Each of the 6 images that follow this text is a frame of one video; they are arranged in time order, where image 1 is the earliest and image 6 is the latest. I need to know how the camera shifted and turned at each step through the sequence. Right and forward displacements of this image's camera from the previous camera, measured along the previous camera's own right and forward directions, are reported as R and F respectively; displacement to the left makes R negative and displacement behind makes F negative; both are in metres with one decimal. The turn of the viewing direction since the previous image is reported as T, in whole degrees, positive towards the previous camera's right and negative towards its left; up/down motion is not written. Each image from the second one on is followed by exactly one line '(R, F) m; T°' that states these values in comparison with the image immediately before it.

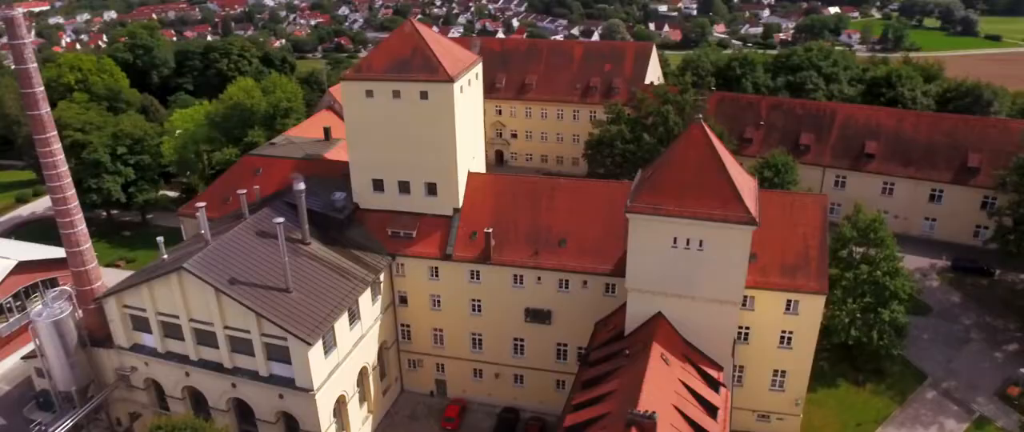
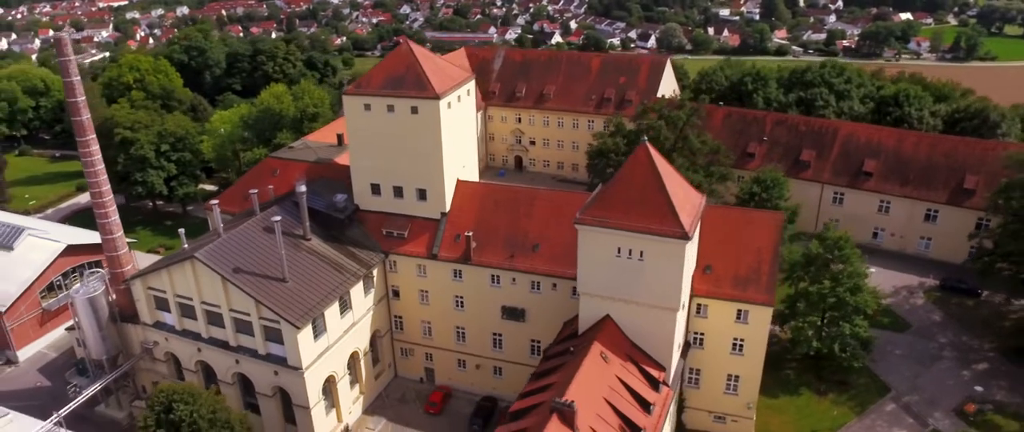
(+3.9, -2.9) m; -5°
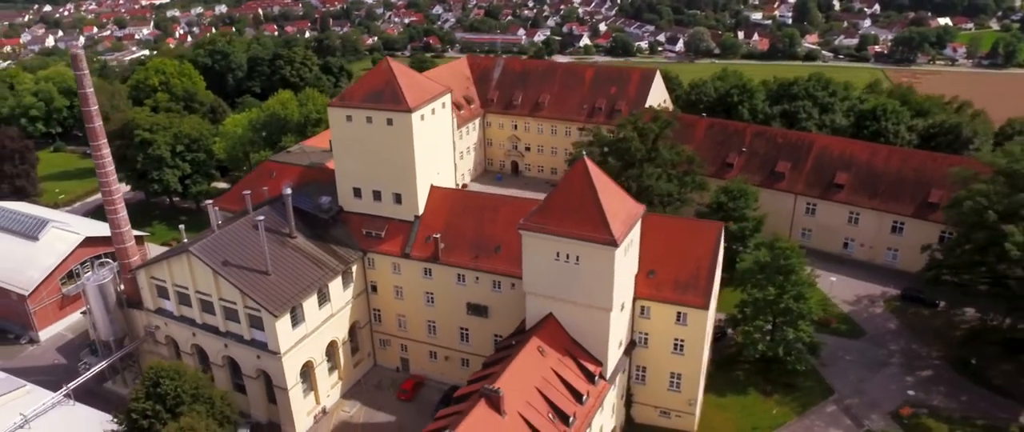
(+3.6, -3.1) m; -3°
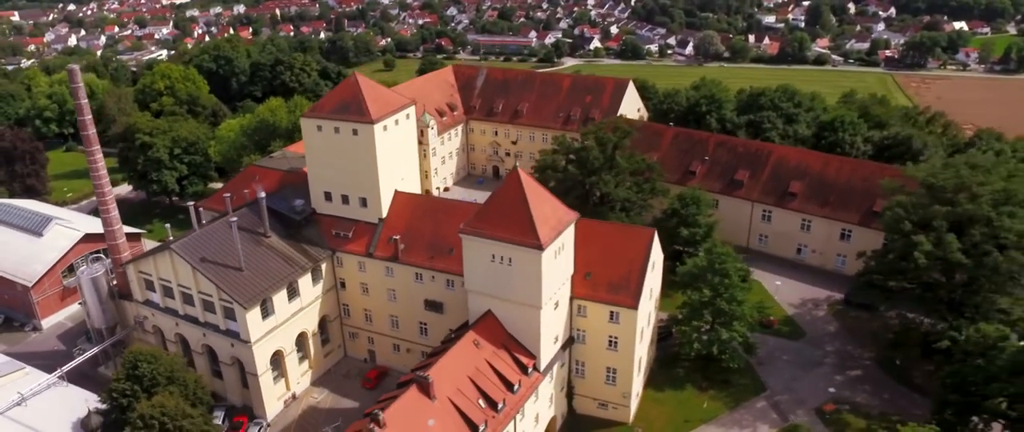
(+3.7, -3.3) m; -1°
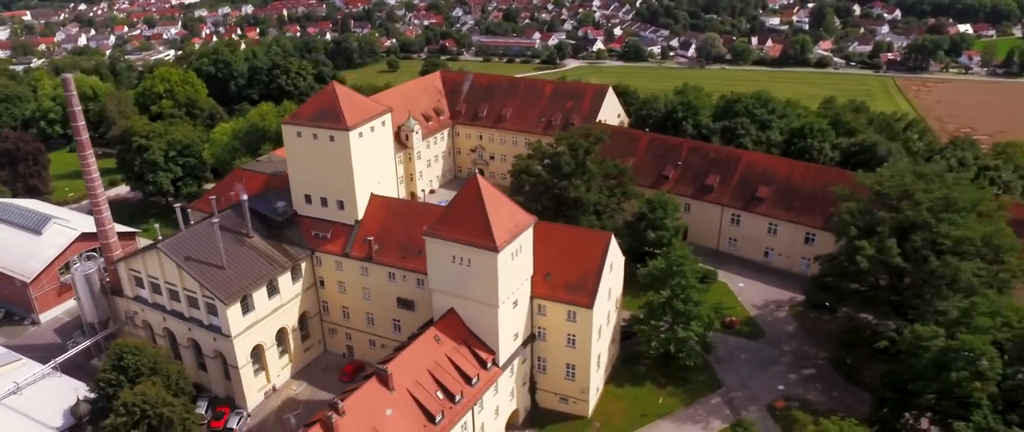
(+2.5, -2.3) m; -1°
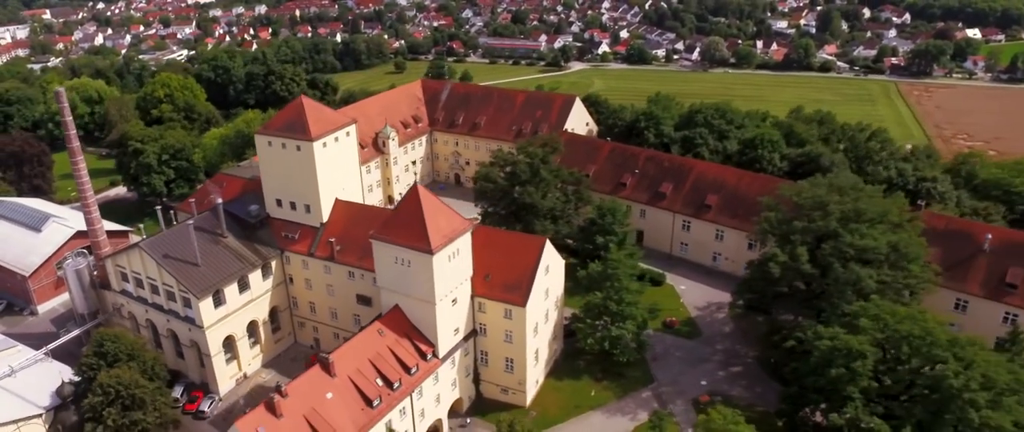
(+4.4, -4.0) m; -1°
